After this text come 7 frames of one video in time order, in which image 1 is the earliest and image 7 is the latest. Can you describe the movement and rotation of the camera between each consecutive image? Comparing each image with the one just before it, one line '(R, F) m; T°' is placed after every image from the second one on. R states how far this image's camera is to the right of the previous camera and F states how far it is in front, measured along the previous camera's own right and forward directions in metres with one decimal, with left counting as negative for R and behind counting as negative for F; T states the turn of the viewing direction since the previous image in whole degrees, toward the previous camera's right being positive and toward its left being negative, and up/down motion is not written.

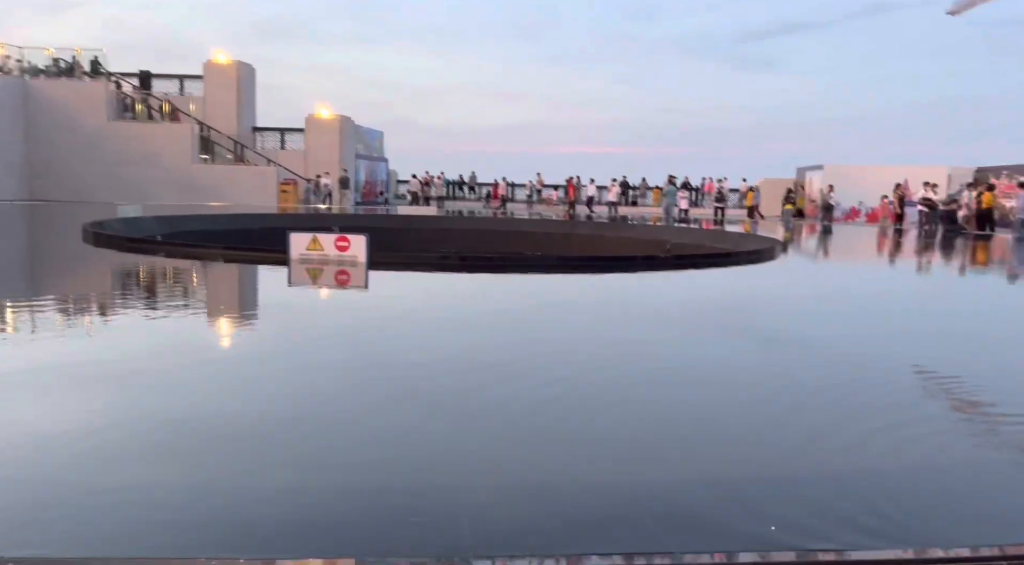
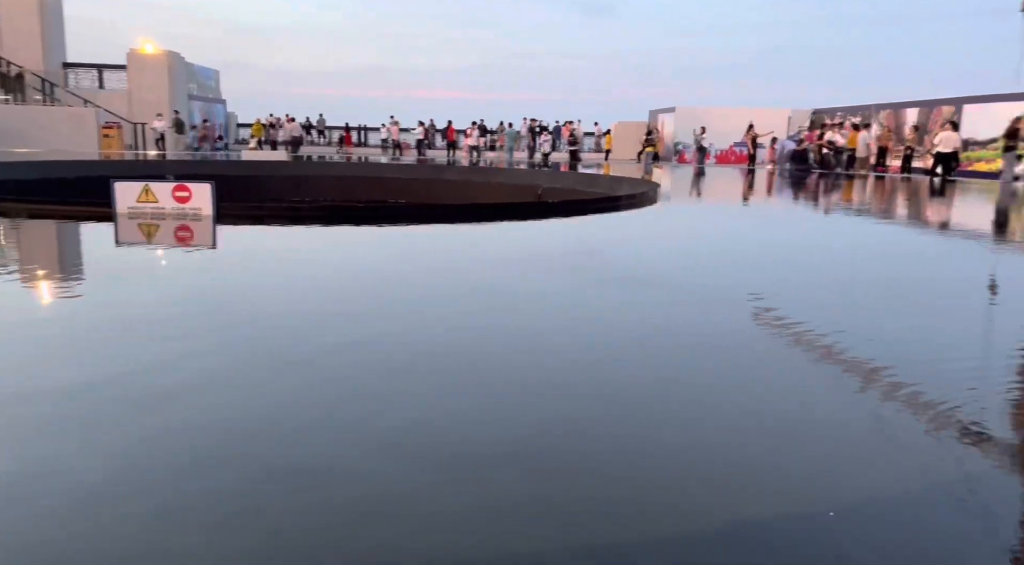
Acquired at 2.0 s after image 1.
(-0.2, +0.8) m; +10°
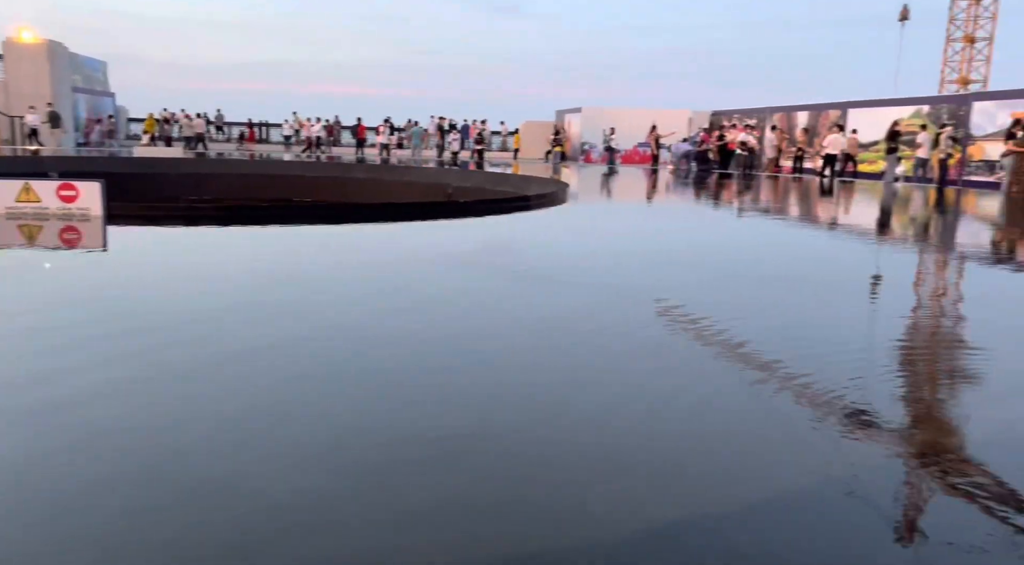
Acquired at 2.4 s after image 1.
(+0.3, -0.5) m; -23°
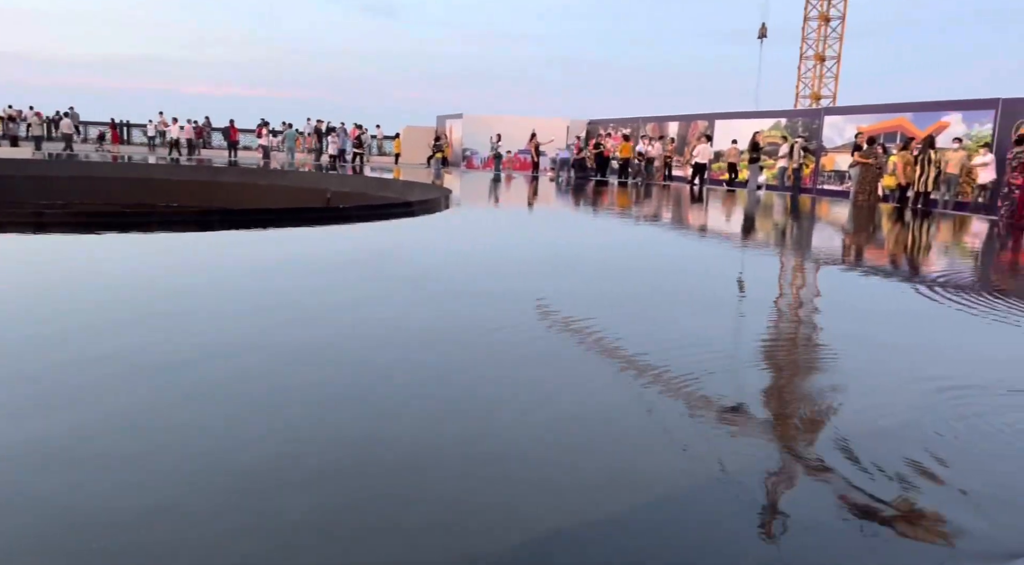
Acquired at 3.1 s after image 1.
(0.0, -0.2) m; +7°
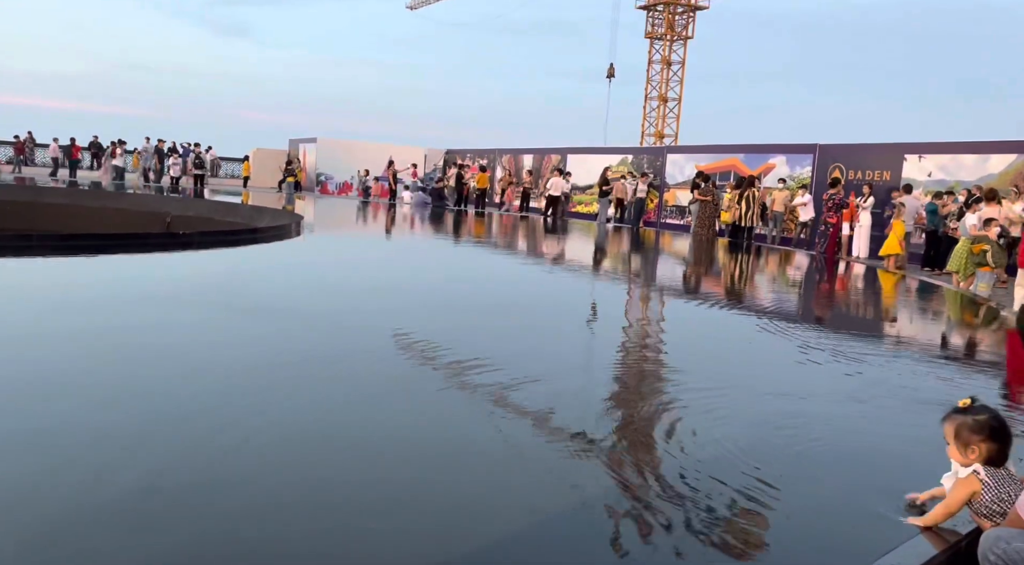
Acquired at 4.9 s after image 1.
(-0.1, -0.2) m; +9°
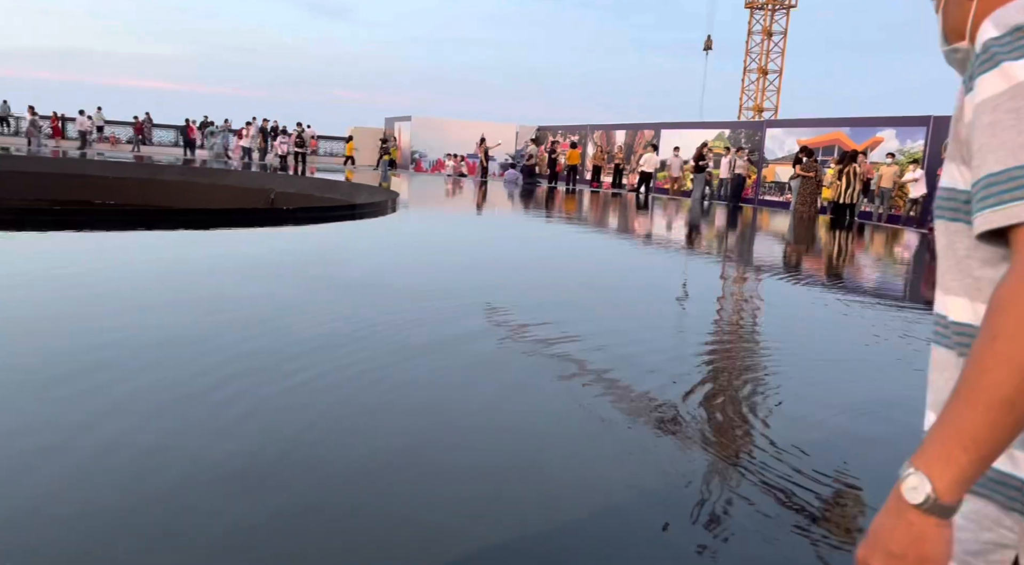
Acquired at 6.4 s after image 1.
(0.0, +0.1) m; -6°
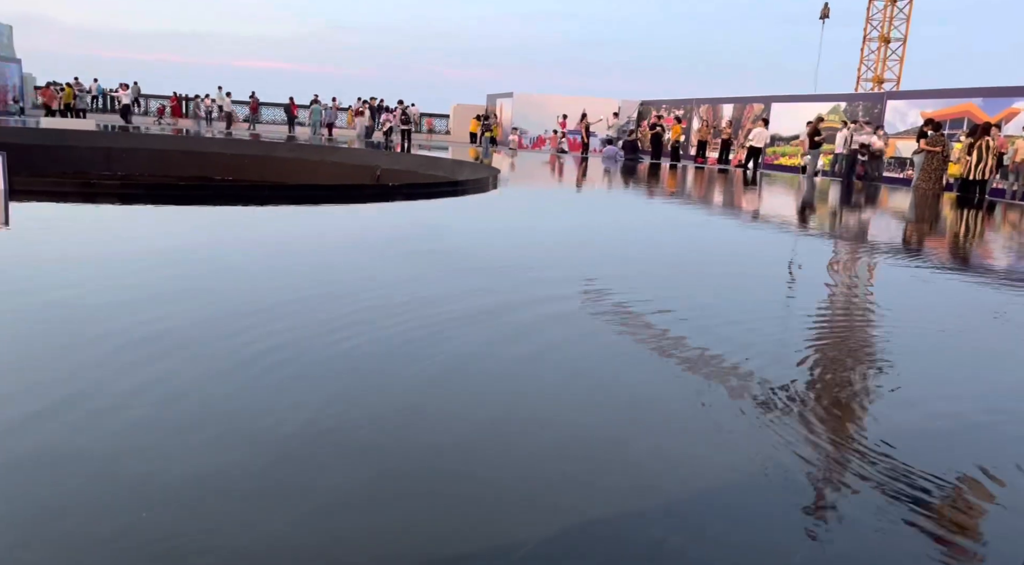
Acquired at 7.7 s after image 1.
(0.0, +0.2) m; -6°
